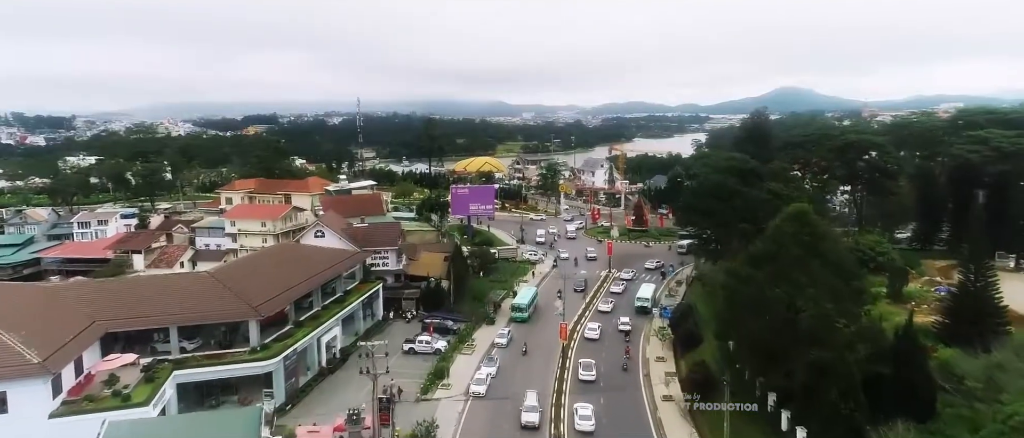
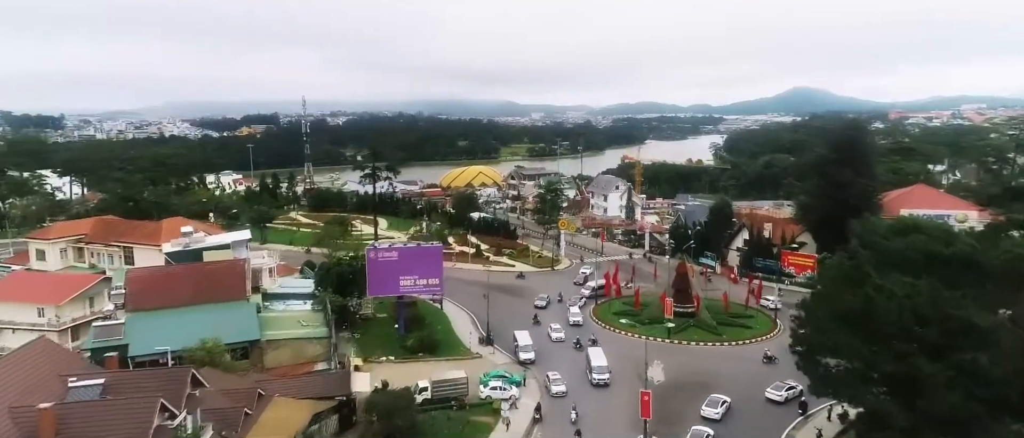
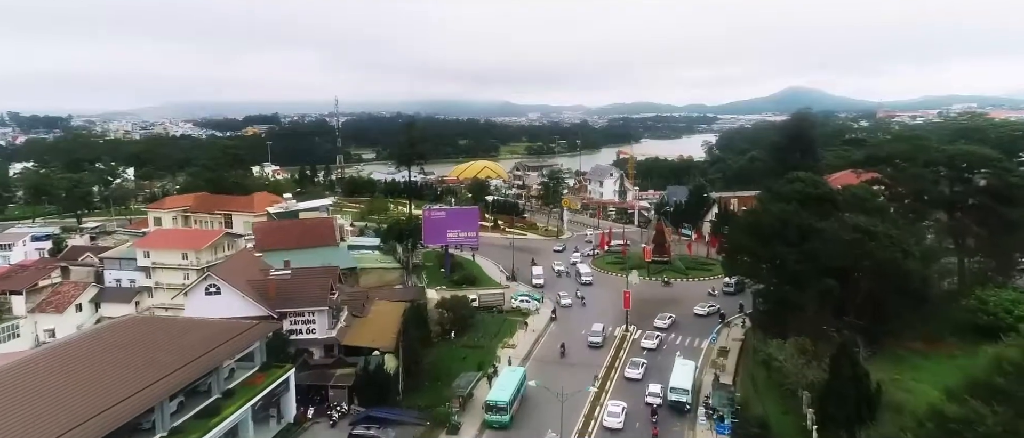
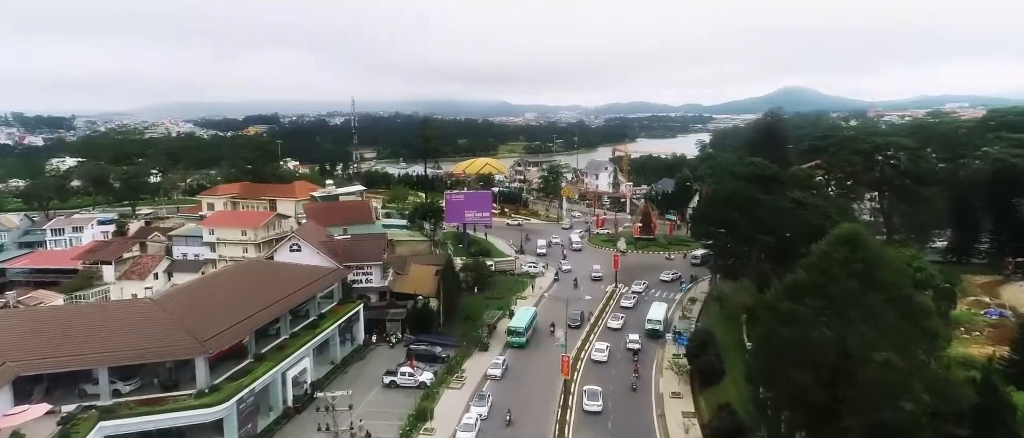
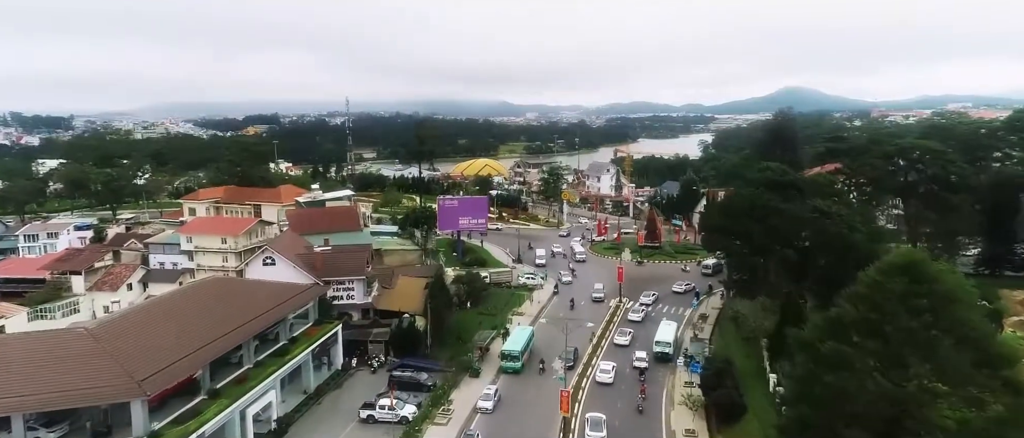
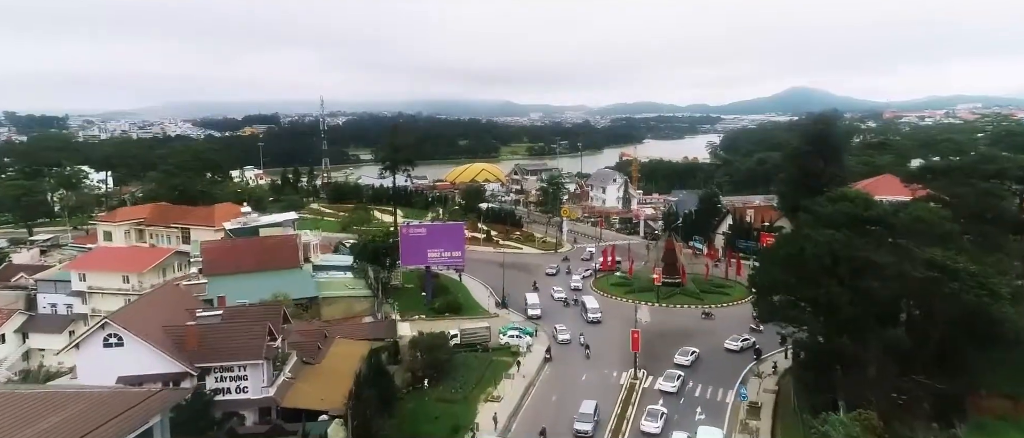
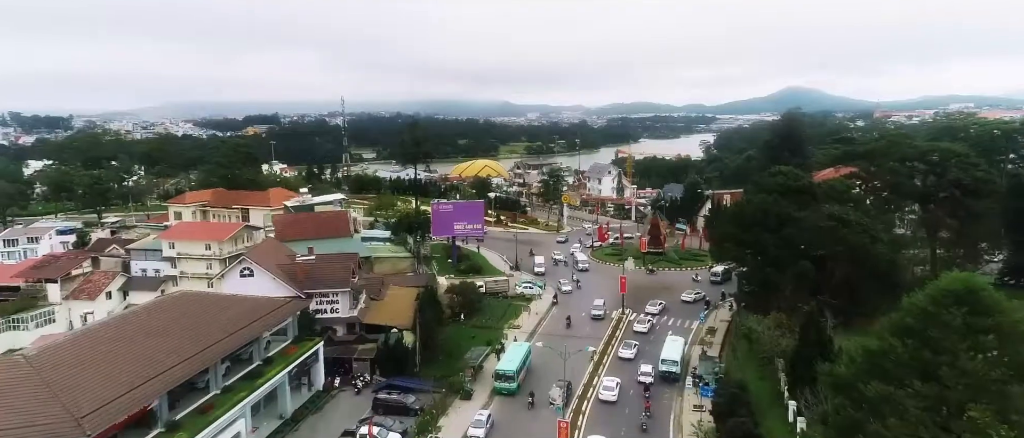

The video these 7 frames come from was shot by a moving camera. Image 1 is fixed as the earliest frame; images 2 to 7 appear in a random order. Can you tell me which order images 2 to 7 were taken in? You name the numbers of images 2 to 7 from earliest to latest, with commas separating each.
4, 5, 7, 3, 6, 2
